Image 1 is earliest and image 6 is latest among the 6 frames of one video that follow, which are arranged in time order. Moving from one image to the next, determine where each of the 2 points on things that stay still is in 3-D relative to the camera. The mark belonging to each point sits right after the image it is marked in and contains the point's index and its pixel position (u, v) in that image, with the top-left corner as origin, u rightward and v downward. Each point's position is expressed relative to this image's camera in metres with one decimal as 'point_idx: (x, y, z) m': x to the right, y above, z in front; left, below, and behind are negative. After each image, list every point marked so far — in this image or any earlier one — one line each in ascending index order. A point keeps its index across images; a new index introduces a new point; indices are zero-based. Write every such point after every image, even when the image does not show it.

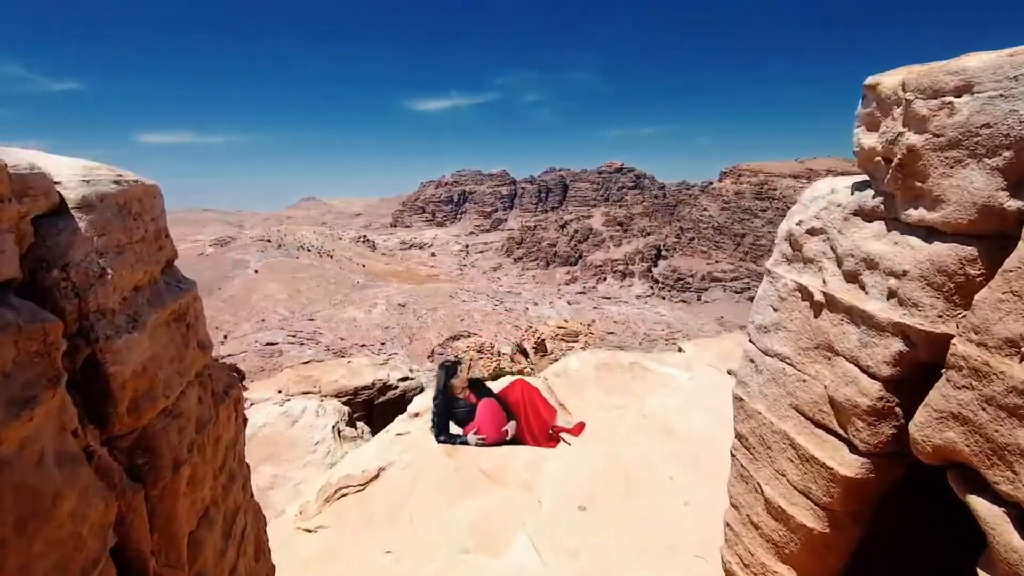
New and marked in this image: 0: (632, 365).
0: (+1.6, -1.1, +6.7) m
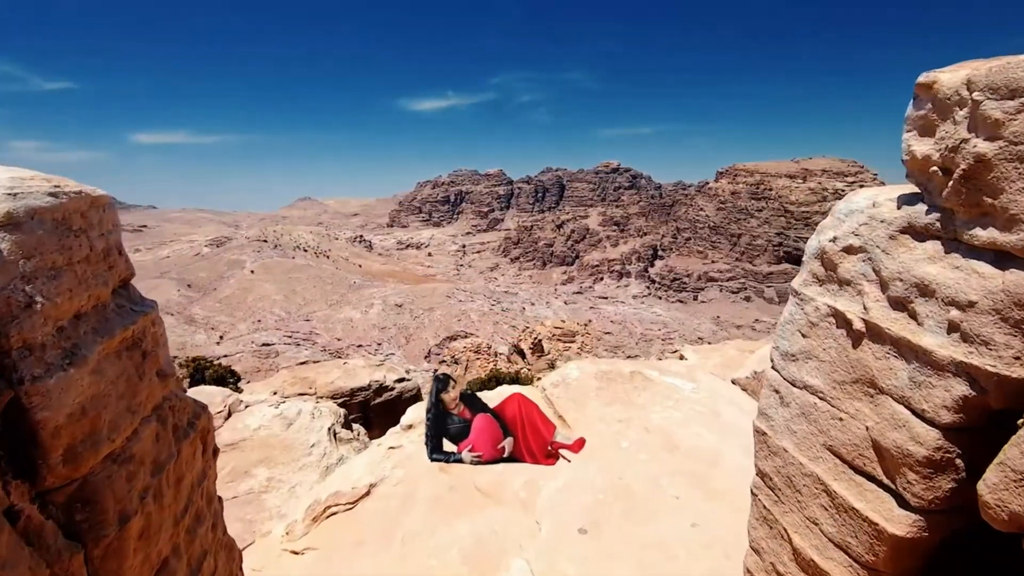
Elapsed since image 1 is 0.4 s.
0: (+1.6, -1.2, +6.5) m
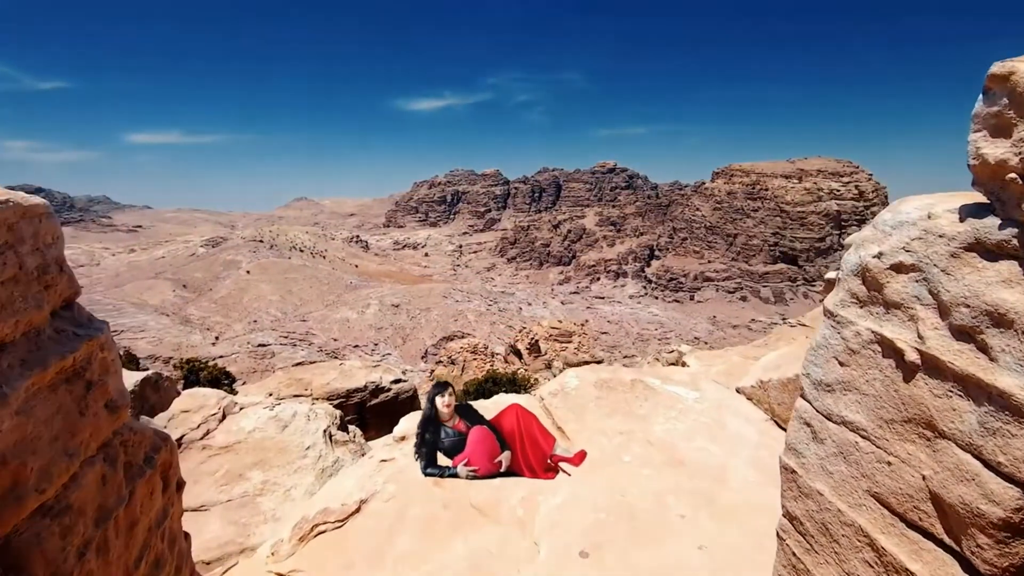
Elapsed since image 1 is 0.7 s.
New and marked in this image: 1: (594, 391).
0: (+1.6, -1.2, +6.3) m
1: (+1.0, -1.3, +6.2) m
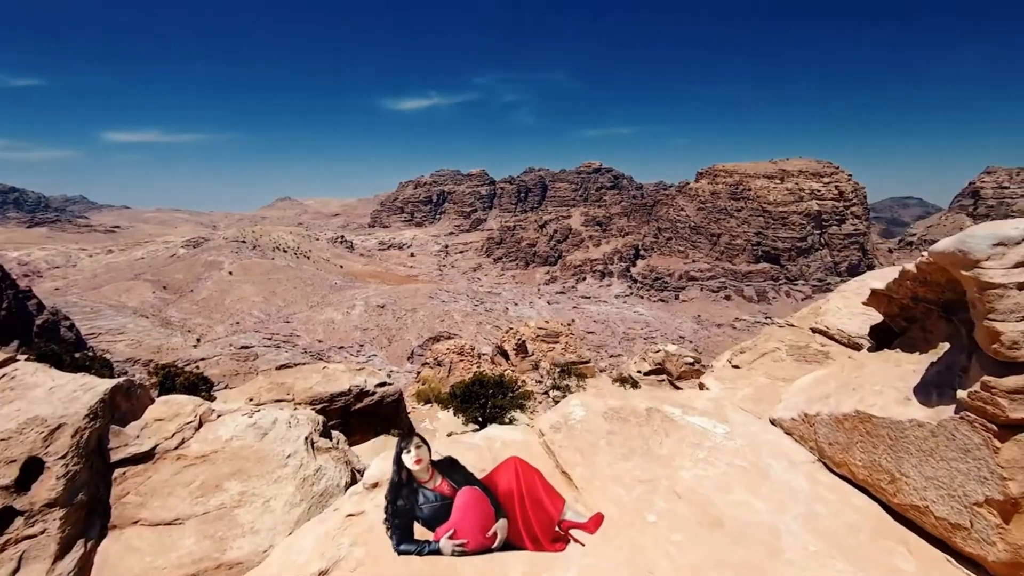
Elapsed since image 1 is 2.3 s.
0: (+1.5, -1.4, +5.3) m
1: (+1.0, -1.4, +5.3) m
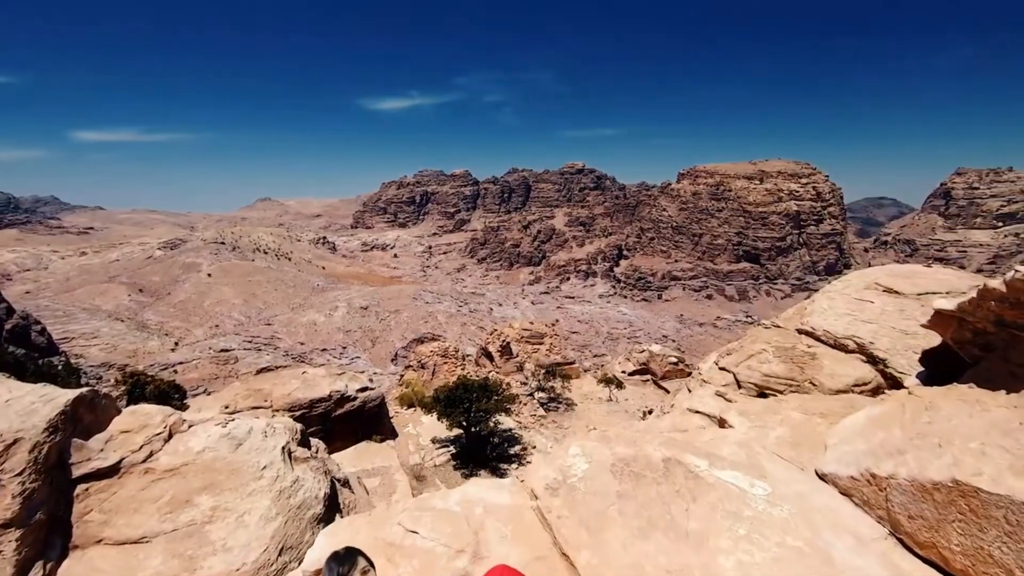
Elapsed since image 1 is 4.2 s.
0: (+1.4, -1.6, +4.3) m
1: (+0.8, -1.6, +4.2) m
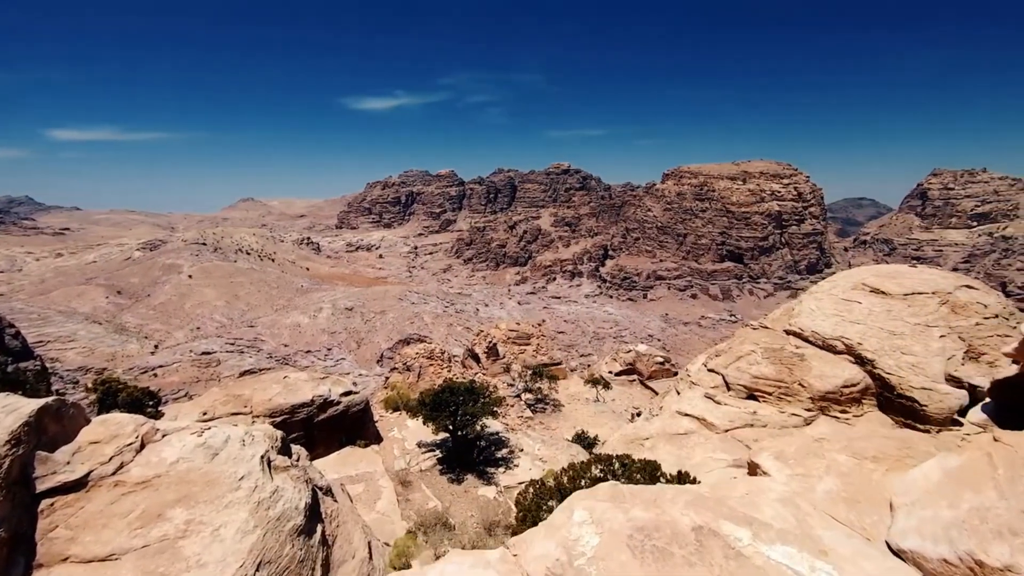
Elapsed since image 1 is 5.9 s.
0: (+1.3, -1.7, +3.3) m
1: (+0.8, -1.8, +3.2) m
